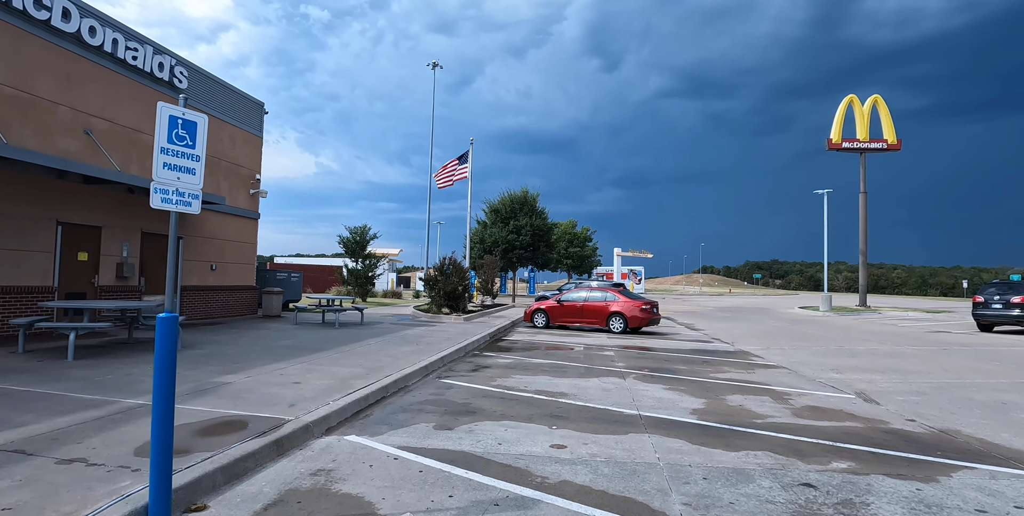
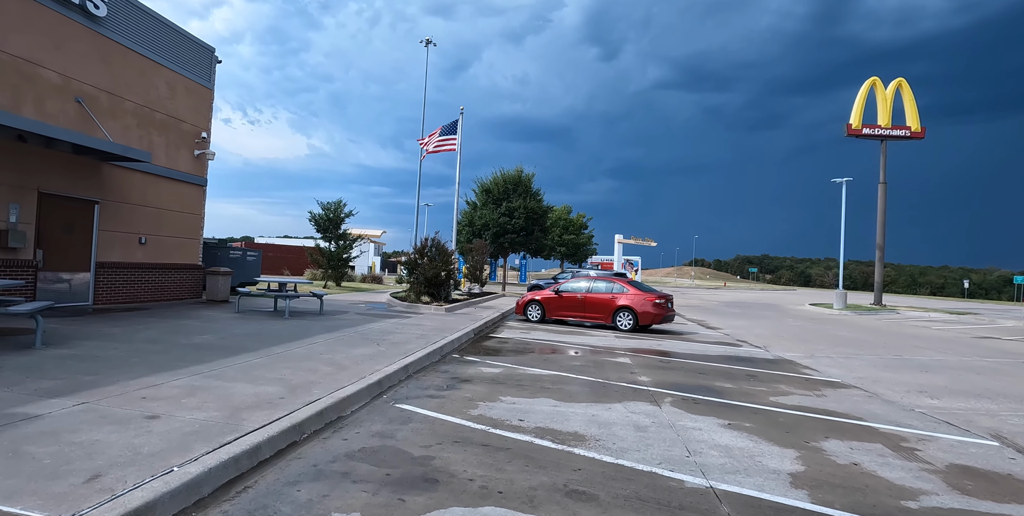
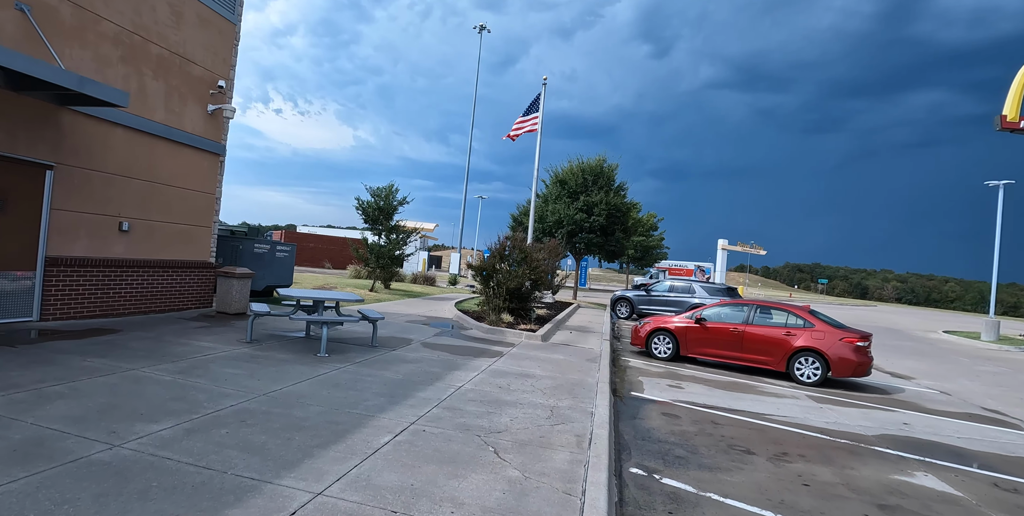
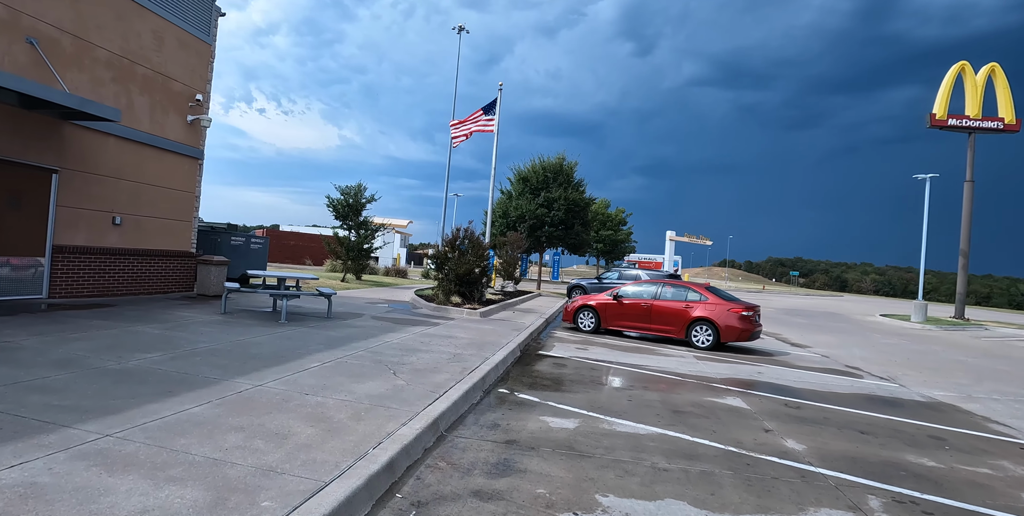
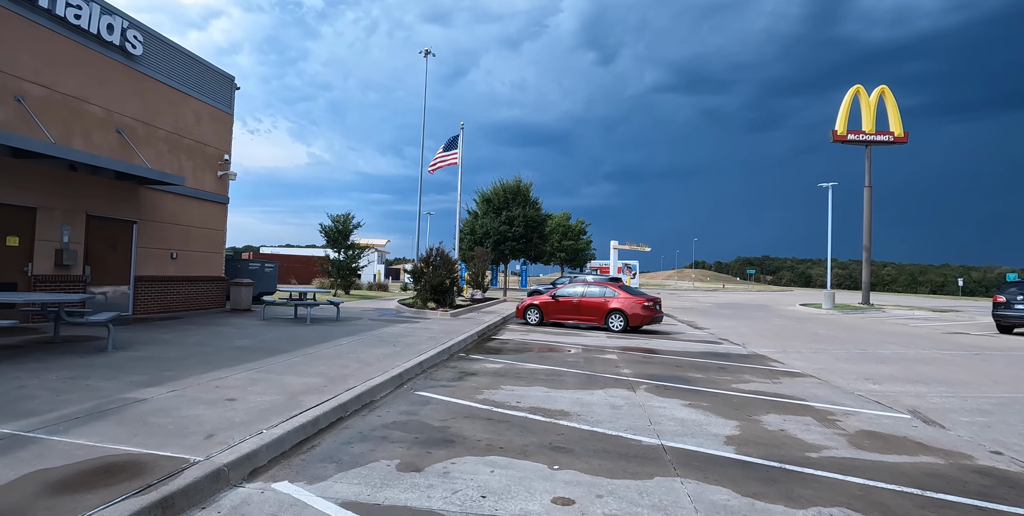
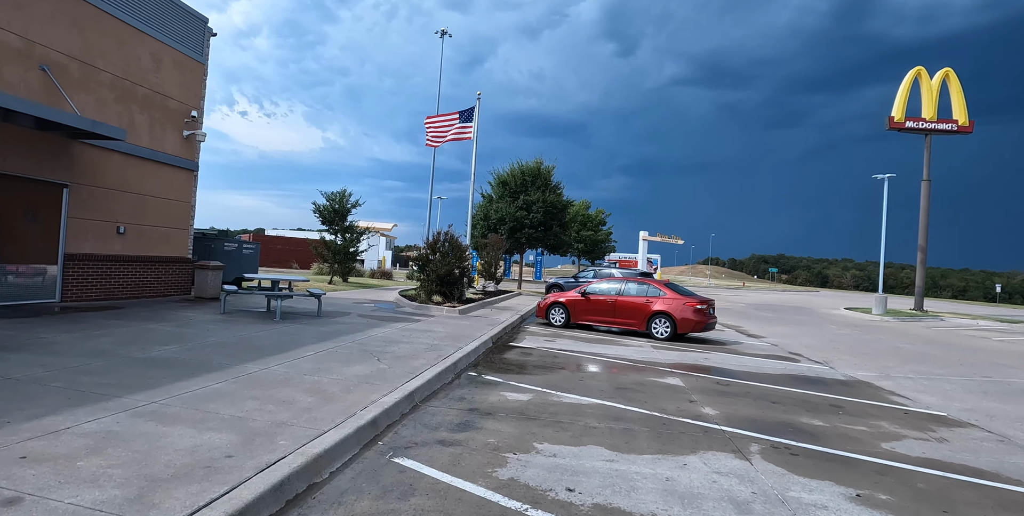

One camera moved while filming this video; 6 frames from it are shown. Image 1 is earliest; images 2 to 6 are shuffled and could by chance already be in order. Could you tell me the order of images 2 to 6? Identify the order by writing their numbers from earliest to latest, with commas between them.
5, 2, 6, 4, 3
